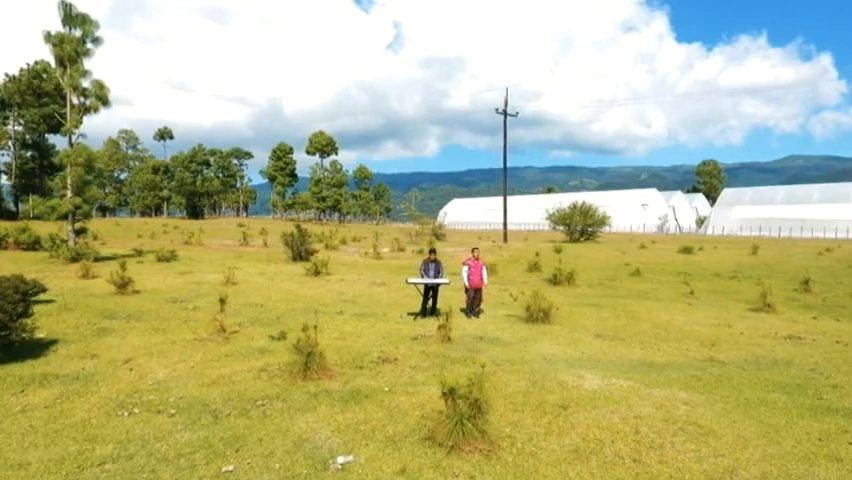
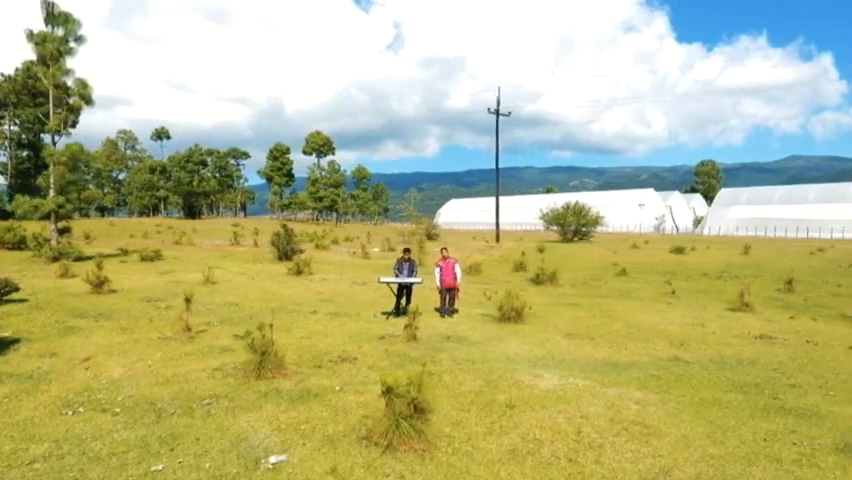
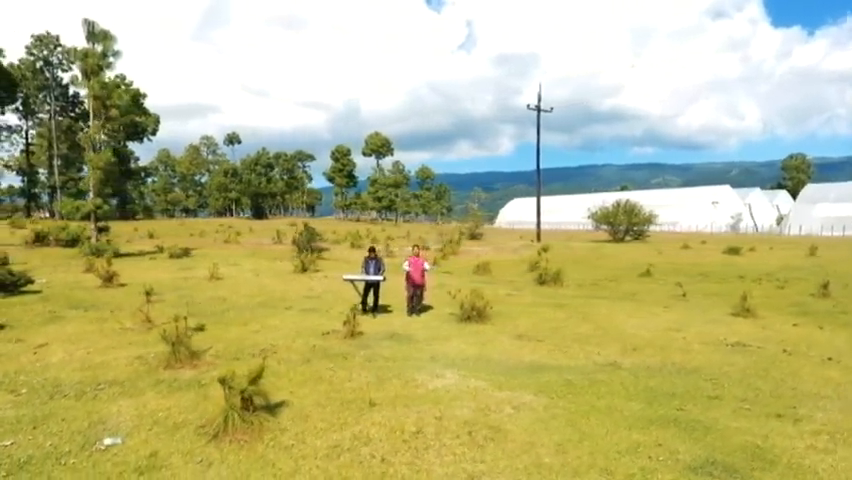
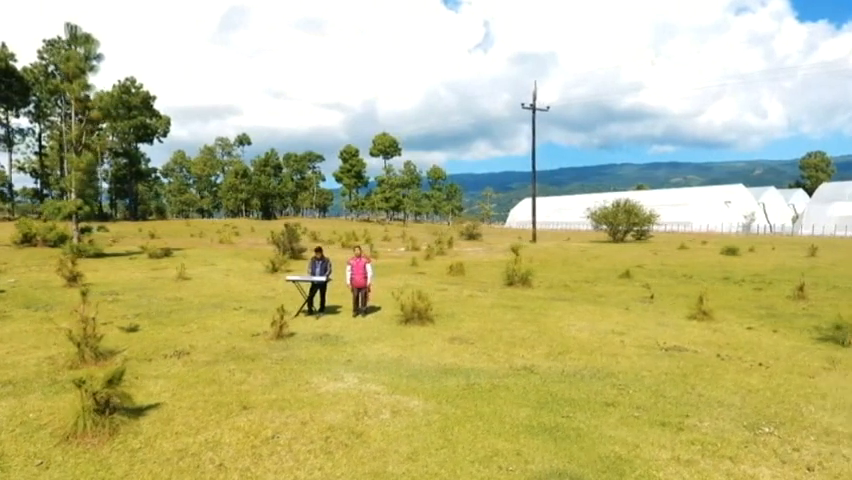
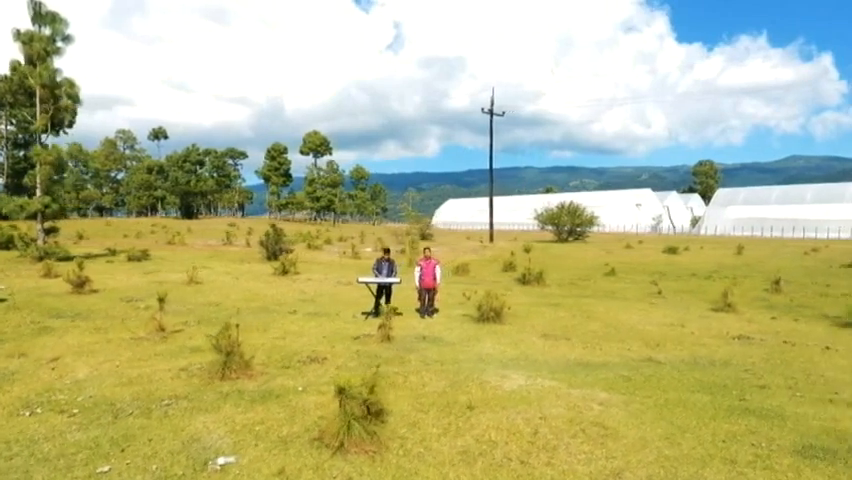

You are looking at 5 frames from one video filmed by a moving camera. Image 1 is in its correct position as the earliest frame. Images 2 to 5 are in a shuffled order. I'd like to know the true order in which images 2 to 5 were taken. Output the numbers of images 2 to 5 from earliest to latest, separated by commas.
2, 5, 3, 4
